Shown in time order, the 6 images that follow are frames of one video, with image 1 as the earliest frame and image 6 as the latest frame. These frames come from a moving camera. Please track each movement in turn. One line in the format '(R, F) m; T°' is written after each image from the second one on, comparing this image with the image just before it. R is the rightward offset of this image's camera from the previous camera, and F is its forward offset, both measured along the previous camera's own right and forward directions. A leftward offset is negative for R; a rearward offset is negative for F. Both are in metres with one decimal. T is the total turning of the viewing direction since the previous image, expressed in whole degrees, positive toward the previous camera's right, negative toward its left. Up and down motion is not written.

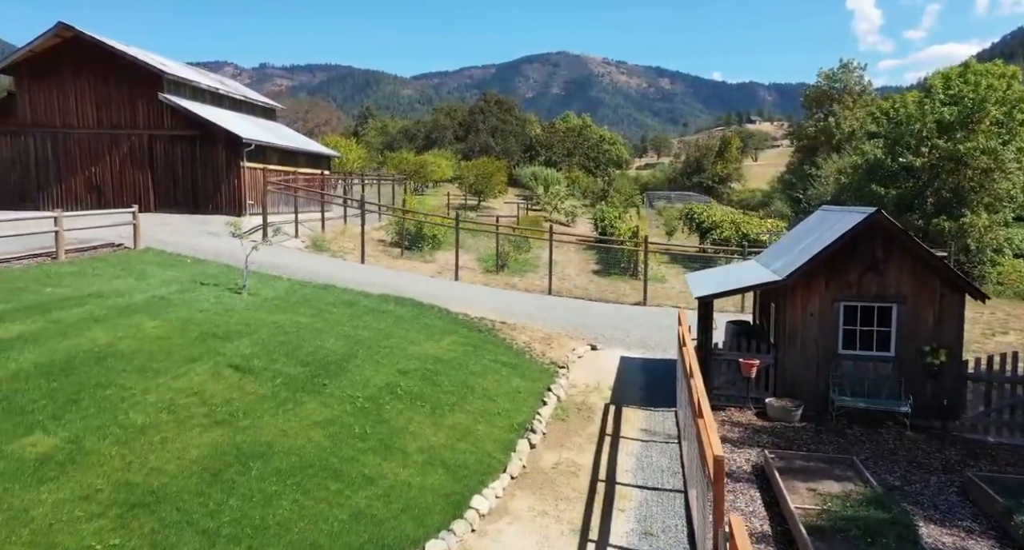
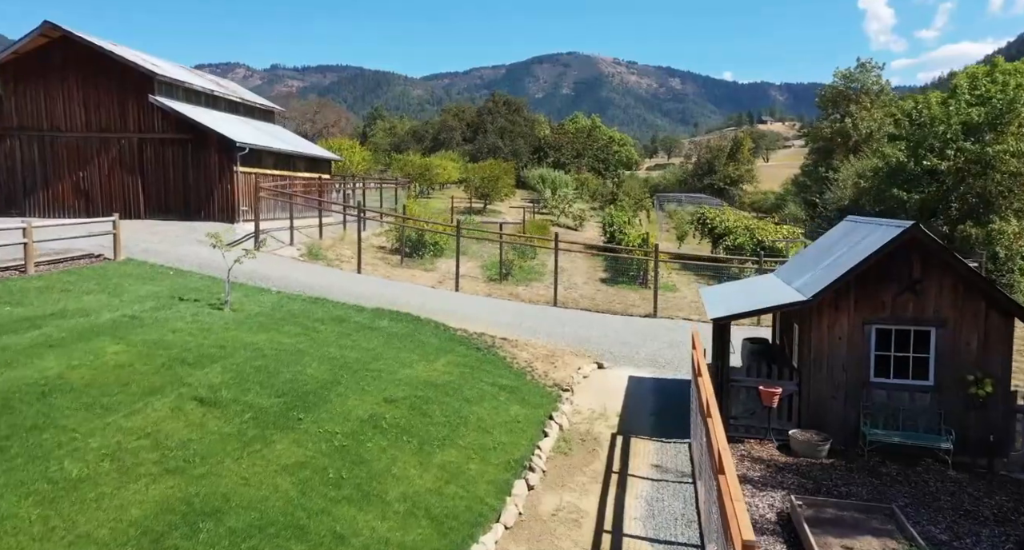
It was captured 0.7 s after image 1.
(+0.1, +0.8) m; -1°
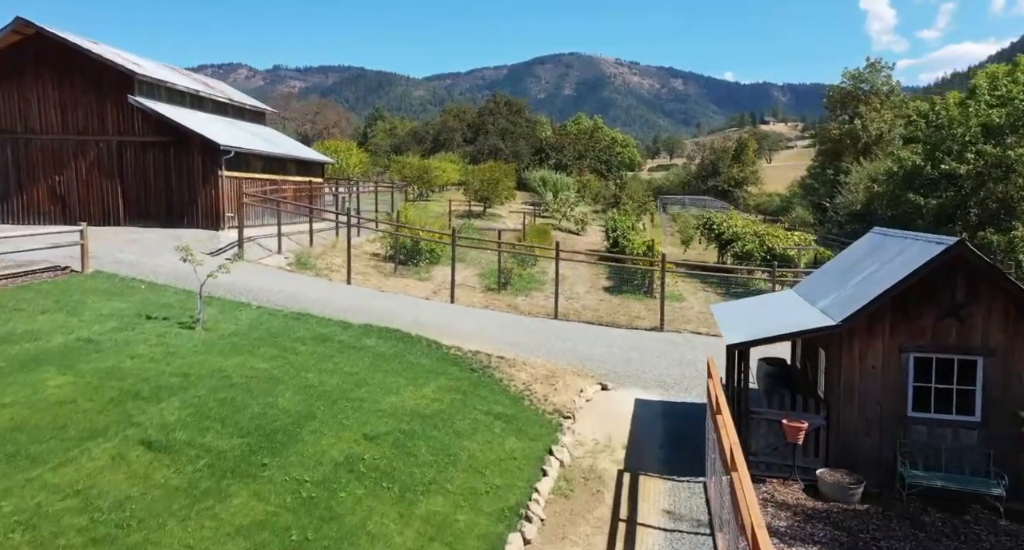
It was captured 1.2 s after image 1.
(+0.1, +0.9) m; 0°
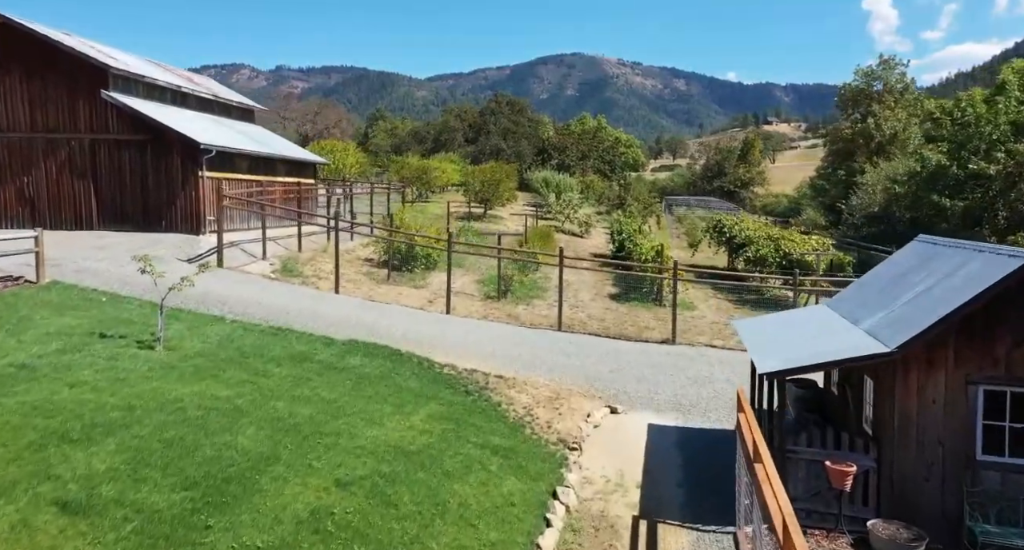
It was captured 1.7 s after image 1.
(0.0, +1.1) m; 0°
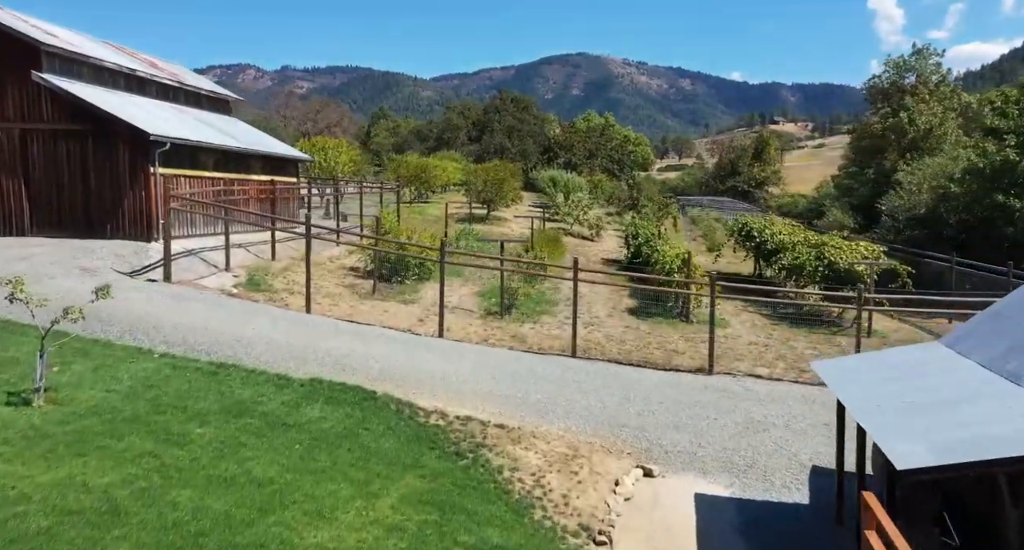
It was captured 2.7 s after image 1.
(0.0, +2.3) m; 0°
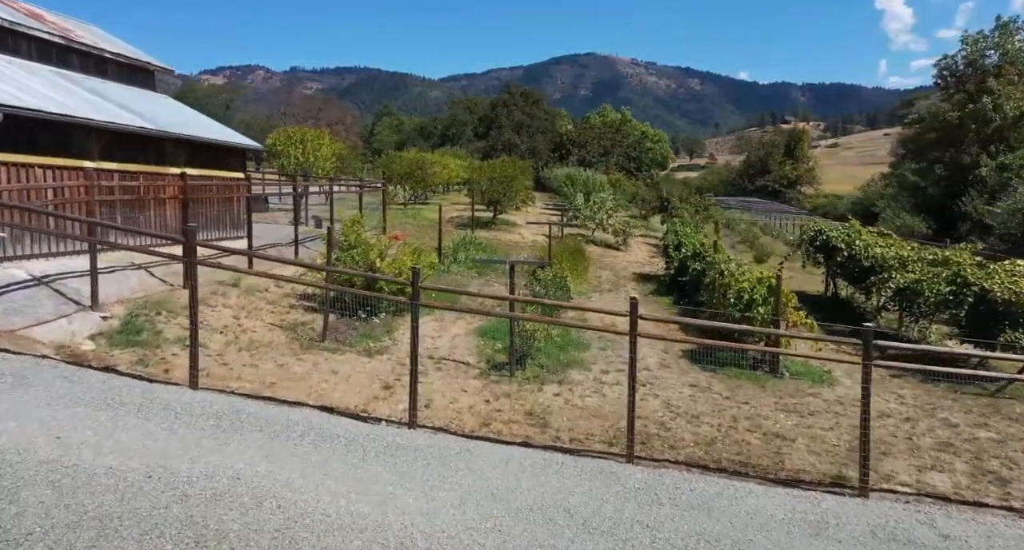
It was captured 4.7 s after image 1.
(-0.1, +4.6) m; -1°
